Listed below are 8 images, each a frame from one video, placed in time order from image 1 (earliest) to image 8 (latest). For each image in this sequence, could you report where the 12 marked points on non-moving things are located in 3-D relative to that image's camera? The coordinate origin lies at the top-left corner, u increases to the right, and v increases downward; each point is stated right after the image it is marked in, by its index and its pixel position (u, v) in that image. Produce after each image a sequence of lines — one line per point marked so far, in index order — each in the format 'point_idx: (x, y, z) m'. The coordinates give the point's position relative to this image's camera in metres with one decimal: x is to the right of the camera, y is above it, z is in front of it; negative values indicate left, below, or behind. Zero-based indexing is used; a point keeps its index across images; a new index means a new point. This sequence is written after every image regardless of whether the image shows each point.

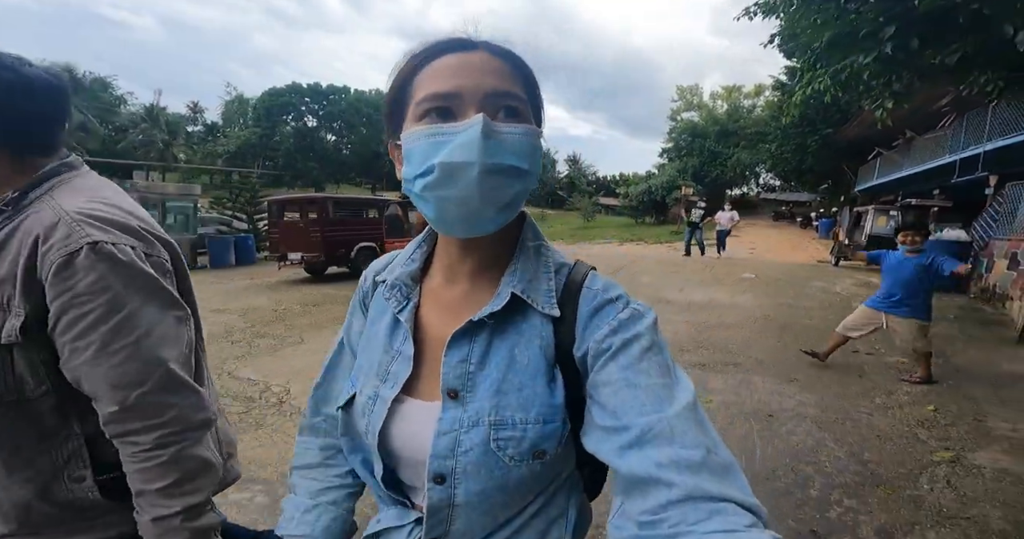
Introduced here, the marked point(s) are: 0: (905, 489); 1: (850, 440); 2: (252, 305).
0: (+2.3, -1.3, +2.9) m
1: (+2.4, -1.2, +3.5) m
2: (-4.3, -0.6, +8.1) m
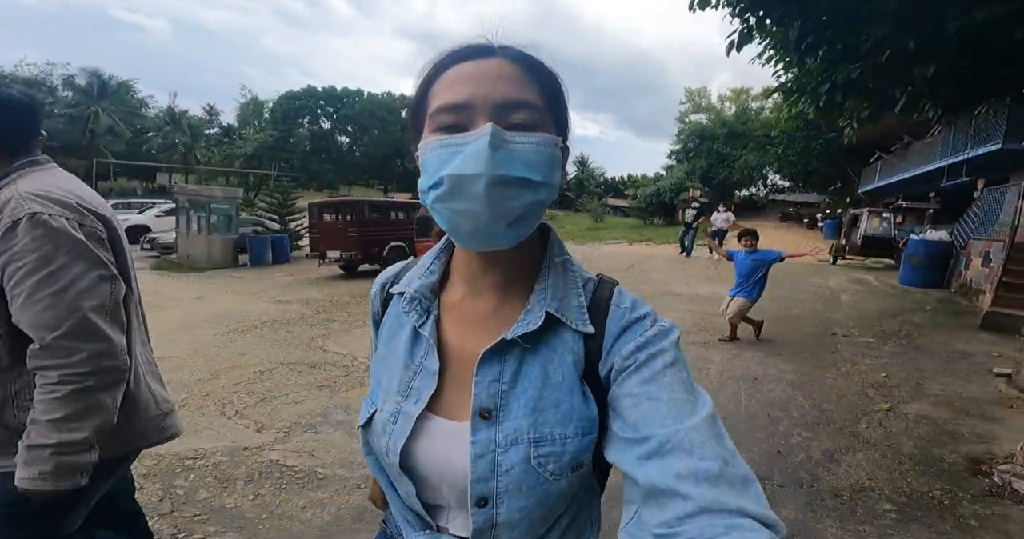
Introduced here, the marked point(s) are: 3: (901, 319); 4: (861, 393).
0: (+2.7, -1.2, +3.9) m
1: (+2.7, -1.1, +4.5) m
2: (-3.9, -0.5, +9.2) m
3: (+5.9, -0.7, +7.3) m
4: (+3.2, -1.1, +4.5) m
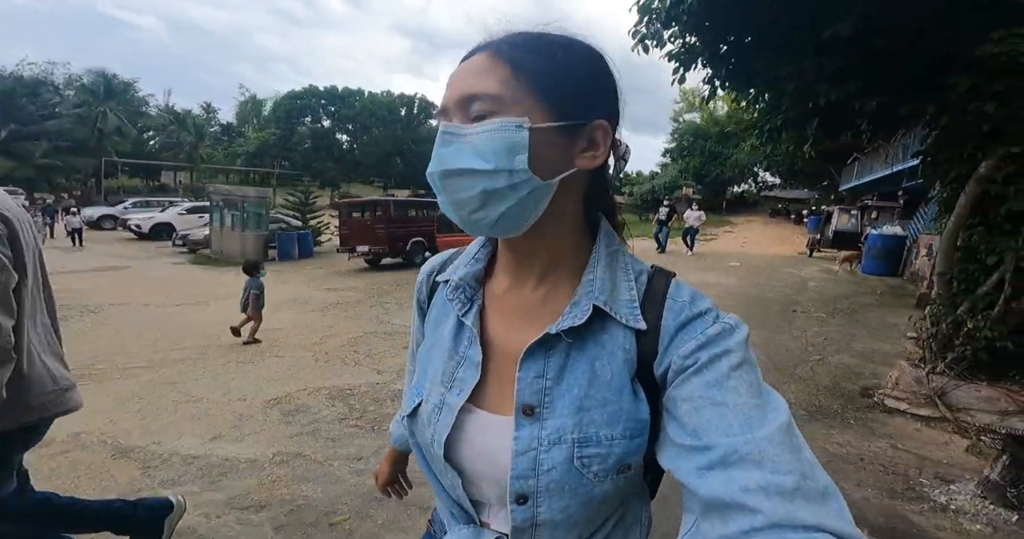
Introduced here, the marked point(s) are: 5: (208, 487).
0: (+3.0, -1.1, +5.4) m
1: (+3.1, -1.0, +6.0) m
2: (-3.5, -0.4, +10.7) m
3: (+6.2, -0.6, +8.9) m
4: (+3.6, -1.0, +6.0) m
5: (-1.7, -1.3, +2.9) m
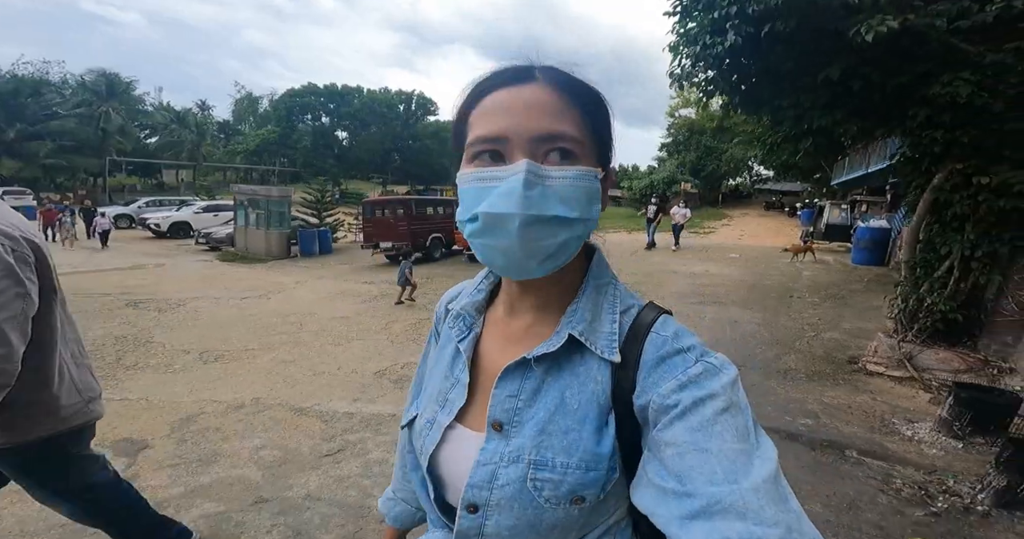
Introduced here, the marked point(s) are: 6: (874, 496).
0: (+3.6, -1.0, +6.5) m
1: (+3.7, -0.9, +7.0) m
2: (-3.0, -0.3, +11.6) m
3: (+6.7, -0.4, +9.9) m
4: (+4.1, -0.8, +7.1) m
5: (-1.1, -1.3, +3.9) m
6: (+2.5, -1.5, +3.4) m
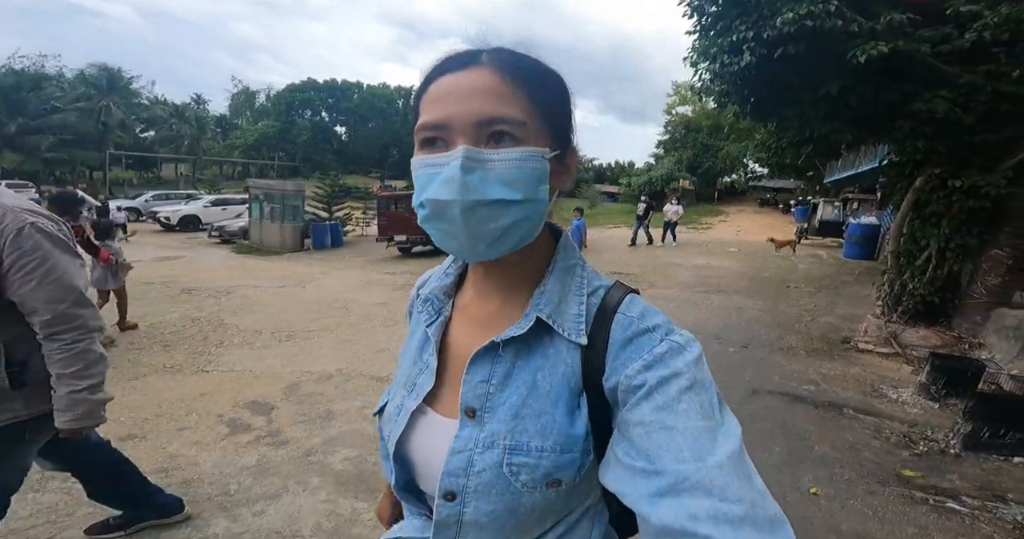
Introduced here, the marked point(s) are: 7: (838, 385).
0: (+4.0, -0.8, +7.2) m
1: (+4.1, -0.7, +7.8) m
2: (-2.7, -0.1, +12.3) m
3: (+7.1, -0.2, +10.7) m
4: (+4.5, -0.7, +7.8) m
5: (-0.7, -1.1, +4.6) m
6: (+3.0, -1.4, +4.1) m
7: (+3.4, -1.2, +5.2) m
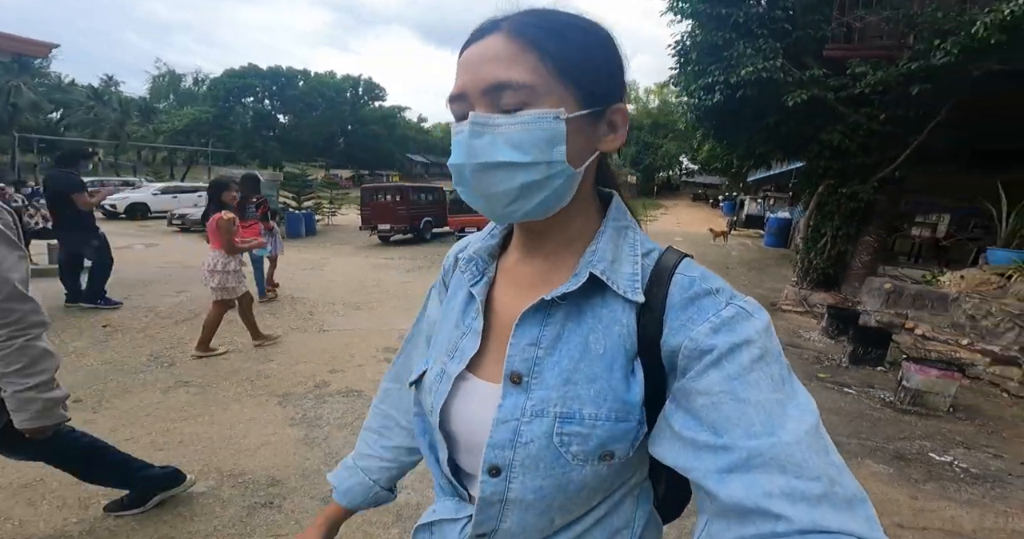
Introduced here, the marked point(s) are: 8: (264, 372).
0: (+4.2, -0.5, +9.5) m
1: (+4.2, -0.4, +10.1) m
2: (-3.1, +0.3, +13.7) m
3: (+6.8, +0.2, +13.3) m
4: (+4.6, -0.4, +10.2) m
5: (-0.1, -0.9, +6.3) m
6: (+3.5, -1.2, +6.3) m
7: (+3.8, -0.9, +7.5) m
8: (-2.3, -1.0, +4.6) m
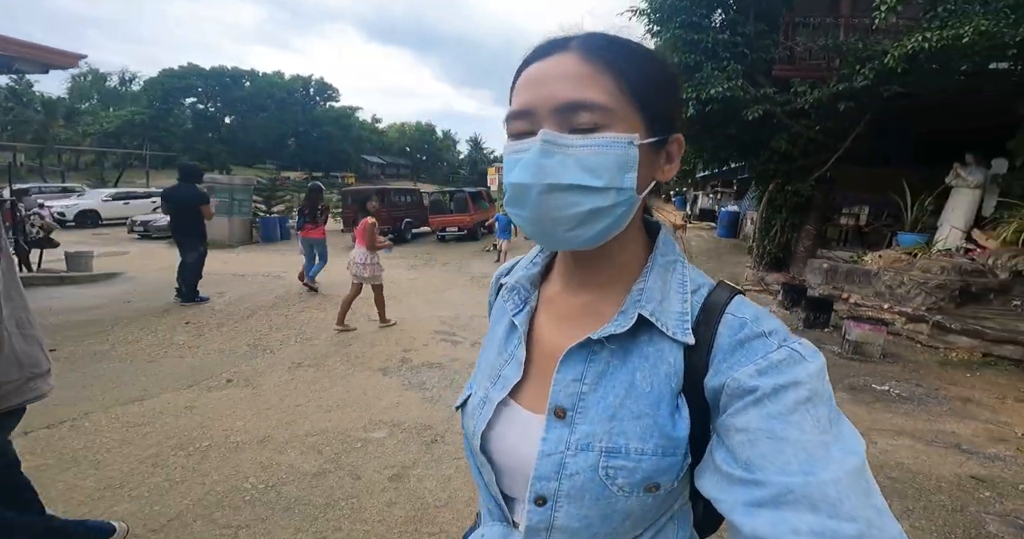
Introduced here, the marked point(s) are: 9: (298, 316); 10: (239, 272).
0: (+4.2, -0.2, +11.1) m
1: (+4.1, -0.1, +11.6) m
2: (-3.6, +0.3, +14.4) m
3: (+6.3, +0.6, +15.1) m
4: (+4.5, -0.1, +11.8) m
5: (+0.2, -0.8, +7.4) m
6: (+3.9, -0.9, +7.8) m
7: (+4.0, -0.7, +9.0) m
8: (-1.8, -1.0, +5.5) m
9: (-3.2, -0.7, +7.1) m
10: (-6.2, -0.1, +11.2) m
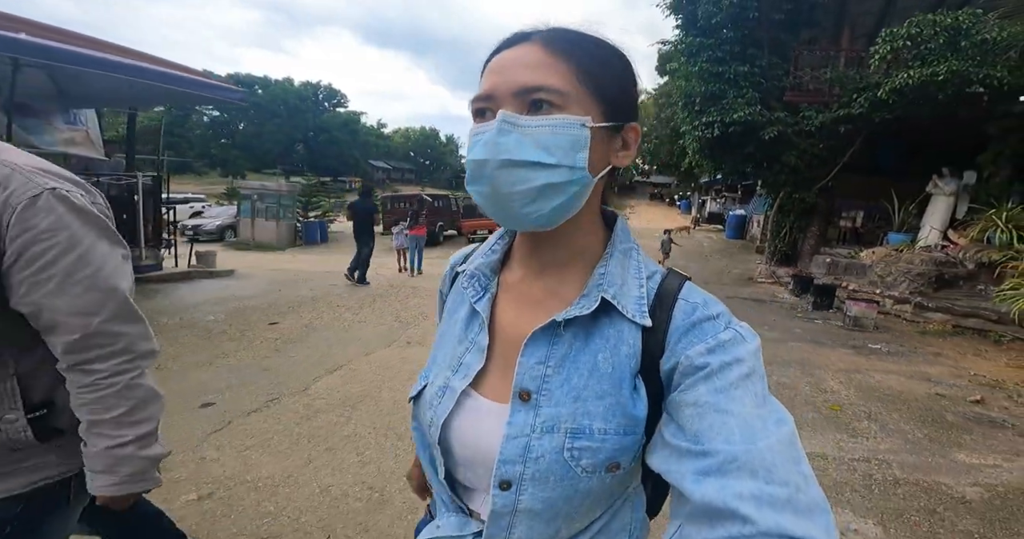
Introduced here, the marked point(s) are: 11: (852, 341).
0: (+5.4, -0.1, +12.9) m
1: (+5.3, 0.0, +13.4) m
2: (-2.4, +0.4, +16.2) m
3: (+7.5, +0.7, +17.0) m
4: (+5.7, 0.0, +13.6) m
5: (+1.4, -0.7, +9.2) m
6: (+5.1, -0.8, +9.6) m
7: (+5.3, -0.6, +10.8) m
8: (-0.5, -0.8, +7.2) m
9: (-1.9, -0.6, +8.9) m
10: (-5.0, 0.0, +12.9) m
11: (+5.1, -1.1, +7.5) m
